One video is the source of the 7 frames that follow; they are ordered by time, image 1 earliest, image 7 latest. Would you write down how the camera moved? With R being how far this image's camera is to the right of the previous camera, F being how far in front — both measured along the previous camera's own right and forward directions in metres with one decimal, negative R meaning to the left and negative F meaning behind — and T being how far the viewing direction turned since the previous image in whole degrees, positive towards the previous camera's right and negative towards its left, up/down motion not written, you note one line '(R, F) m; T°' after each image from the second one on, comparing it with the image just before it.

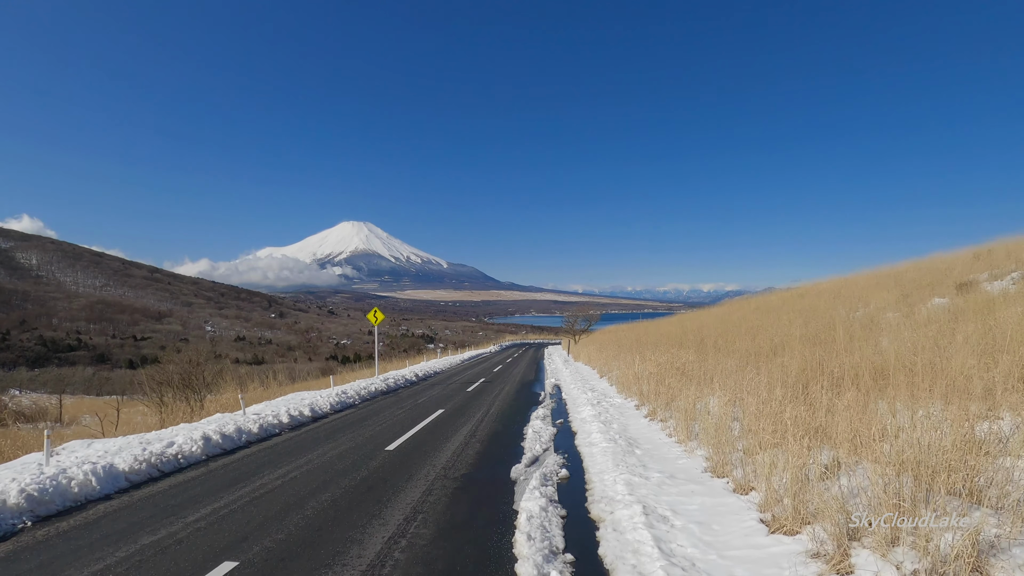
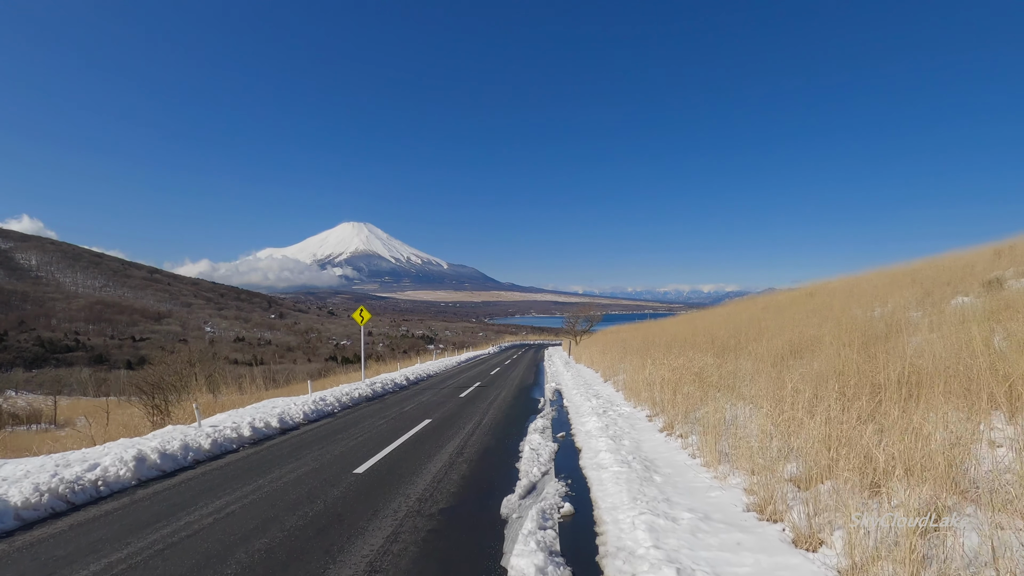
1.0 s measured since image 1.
(+0.1, +1.1) m; 0°
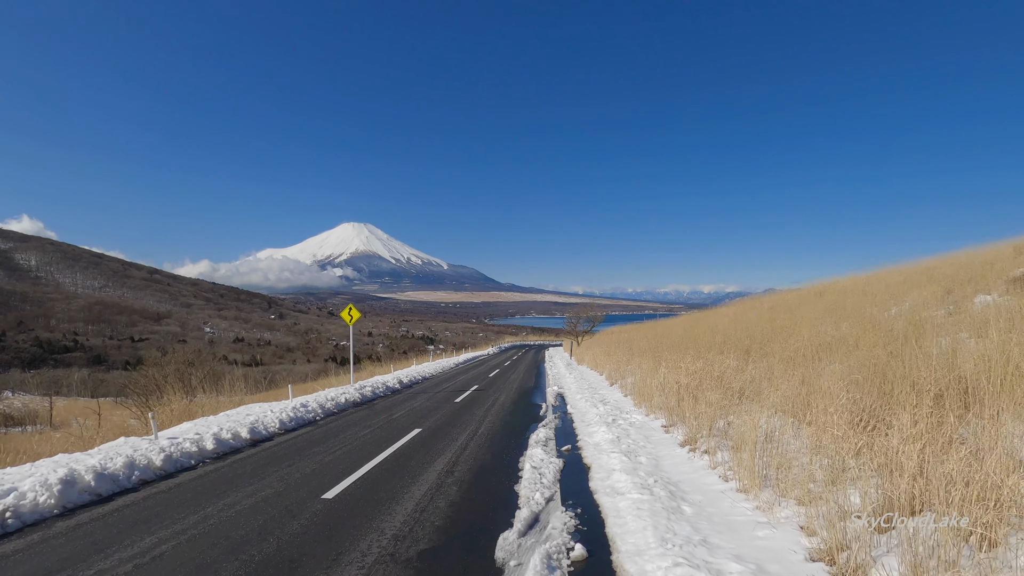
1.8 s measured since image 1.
(0.0, +0.9) m; 0°
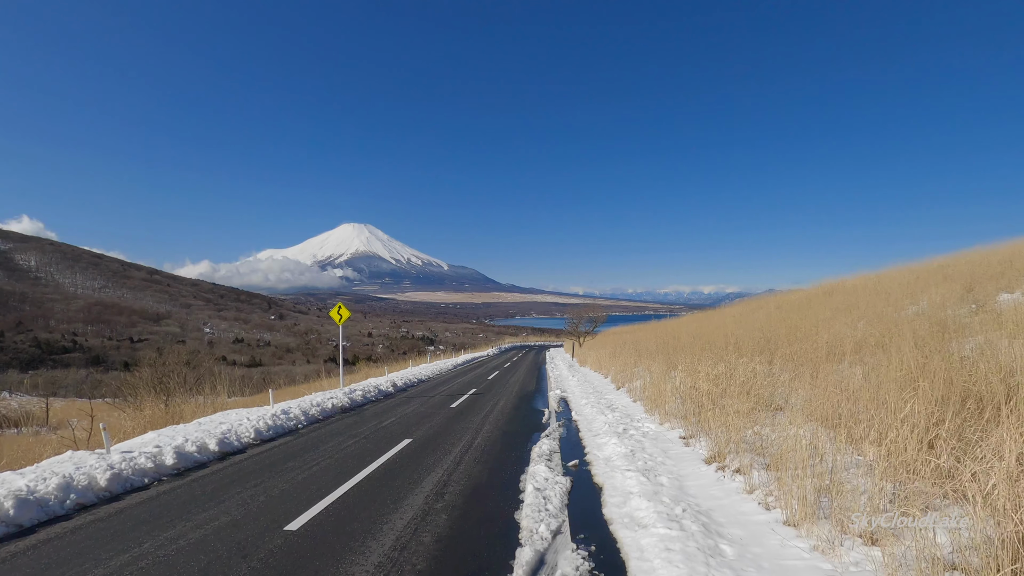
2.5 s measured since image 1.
(0.0, +0.8) m; 0°
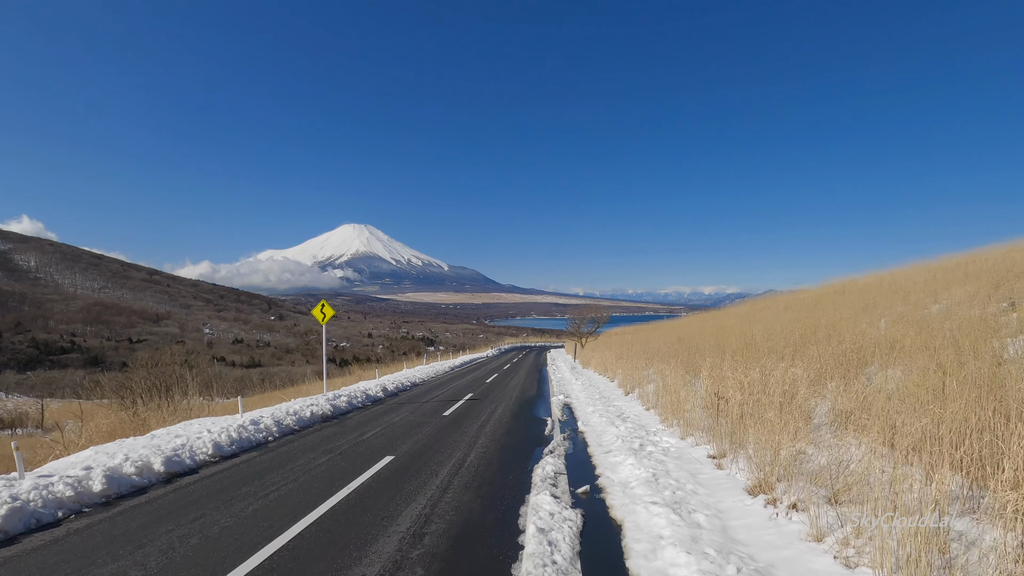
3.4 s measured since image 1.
(0.0, +1.0) m; 0°
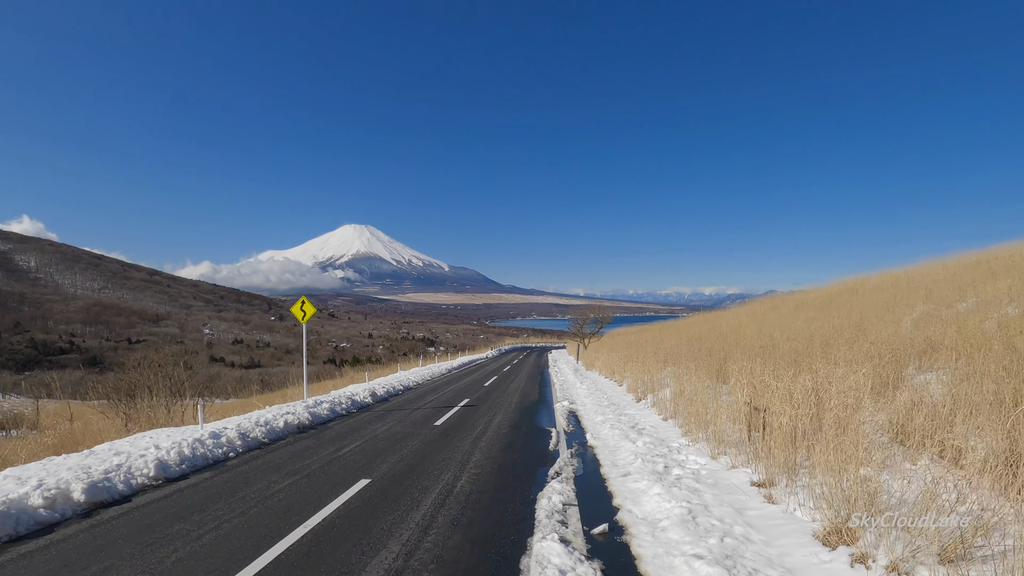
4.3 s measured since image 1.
(0.0, +1.0) m; 0°
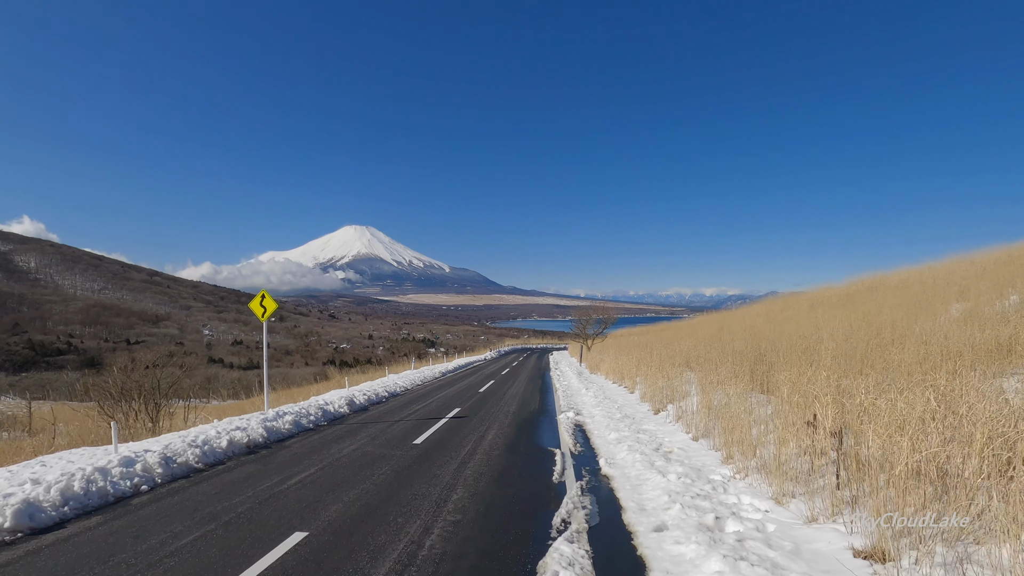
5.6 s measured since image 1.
(+0.1, +1.5) m; 0°
